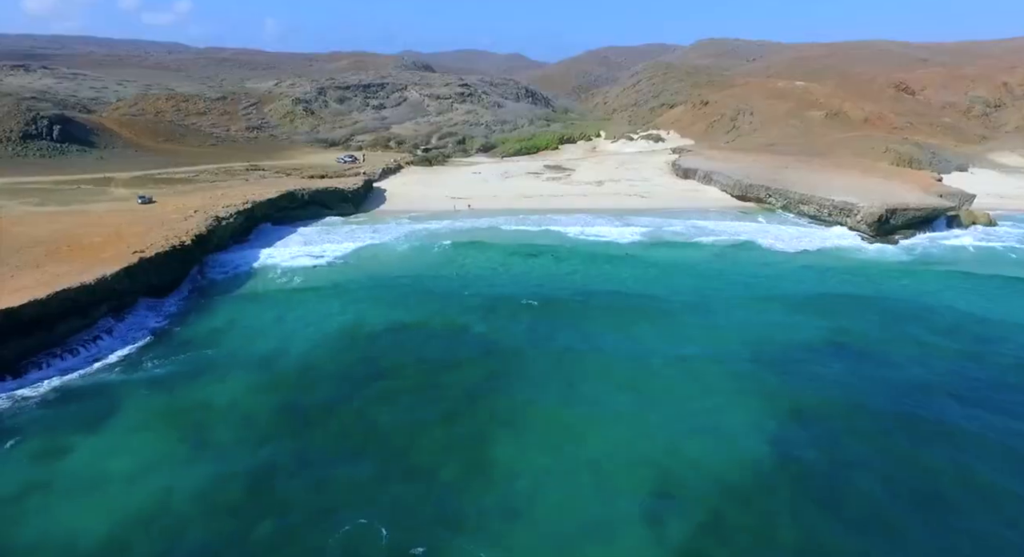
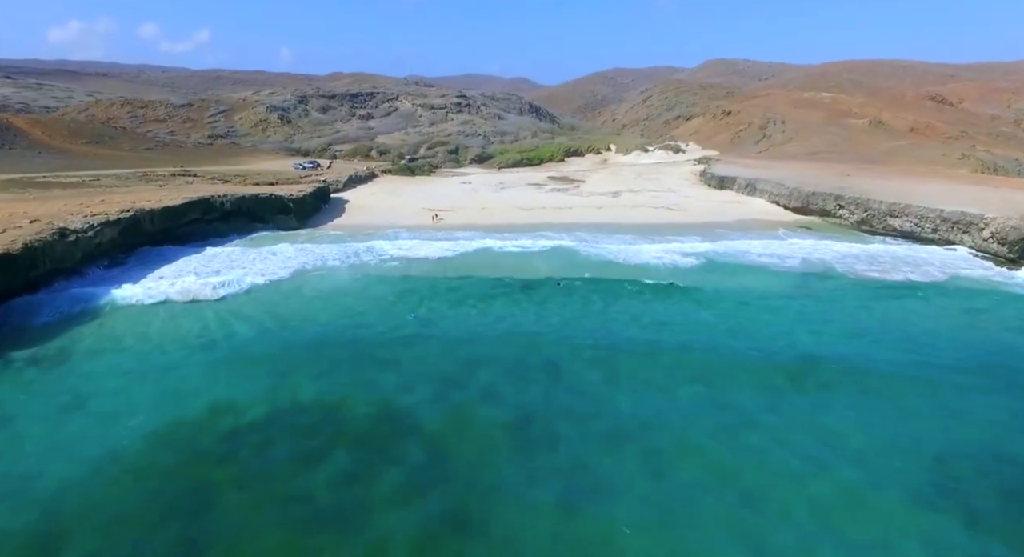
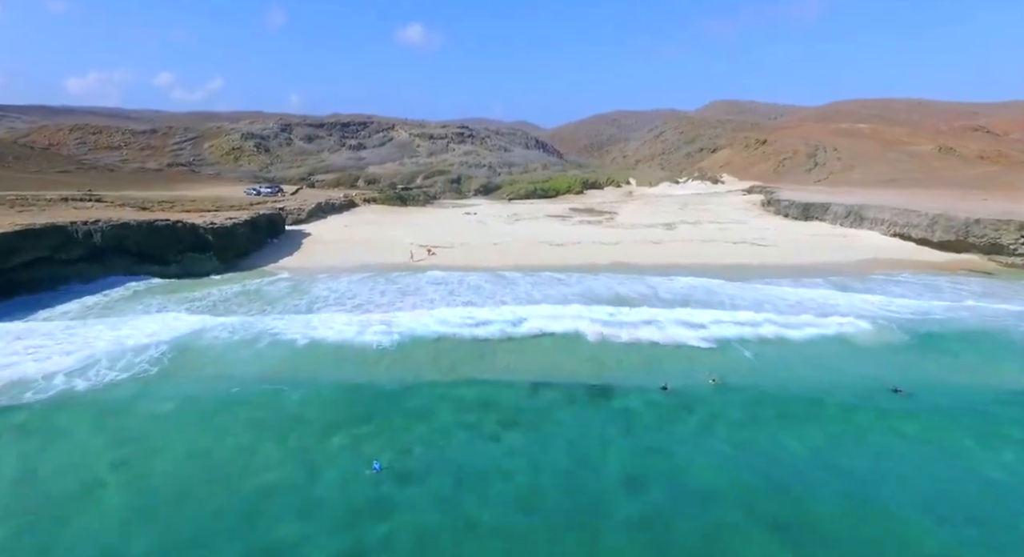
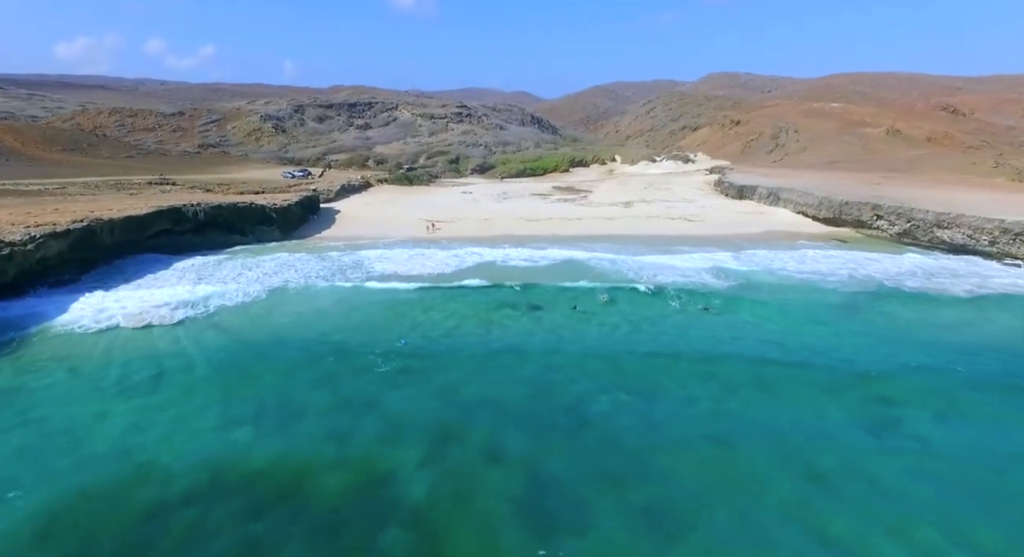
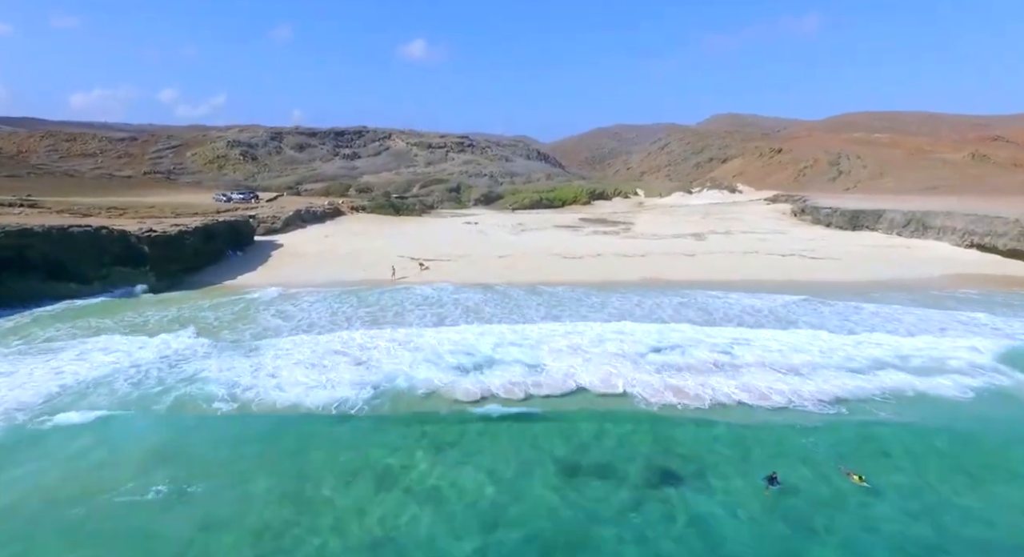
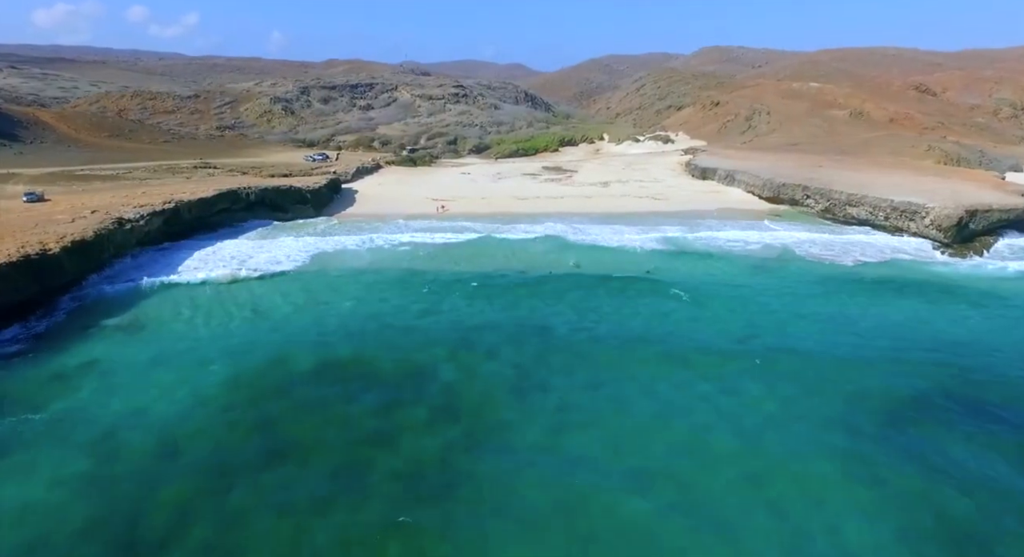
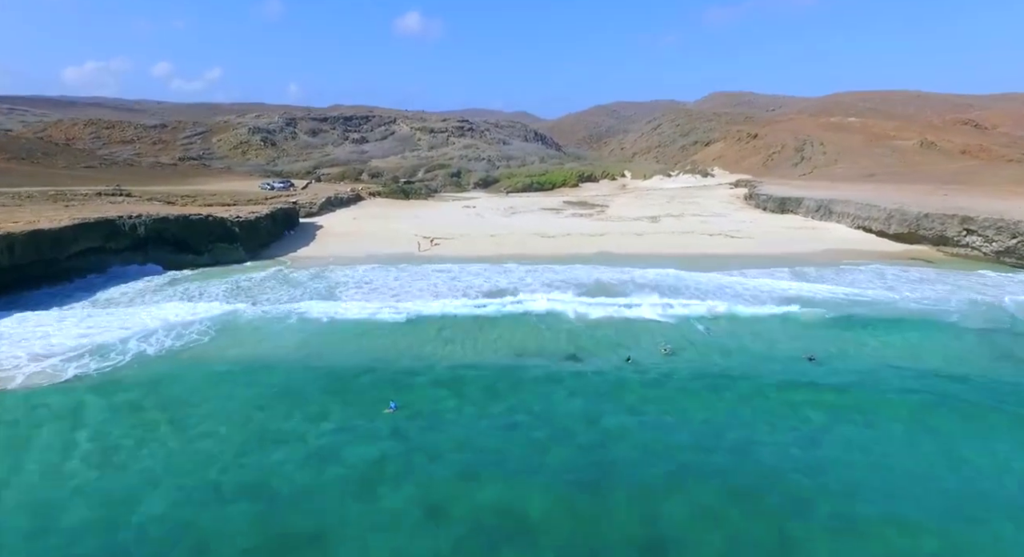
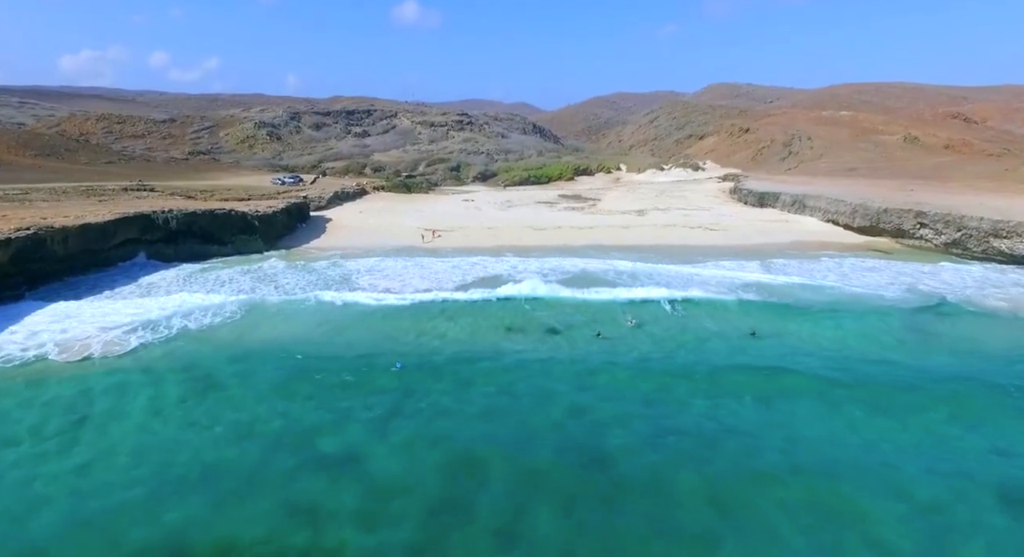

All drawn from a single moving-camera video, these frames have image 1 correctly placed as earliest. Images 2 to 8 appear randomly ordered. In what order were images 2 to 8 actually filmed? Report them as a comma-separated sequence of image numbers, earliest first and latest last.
6, 2, 4, 8, 7, 3, 5
